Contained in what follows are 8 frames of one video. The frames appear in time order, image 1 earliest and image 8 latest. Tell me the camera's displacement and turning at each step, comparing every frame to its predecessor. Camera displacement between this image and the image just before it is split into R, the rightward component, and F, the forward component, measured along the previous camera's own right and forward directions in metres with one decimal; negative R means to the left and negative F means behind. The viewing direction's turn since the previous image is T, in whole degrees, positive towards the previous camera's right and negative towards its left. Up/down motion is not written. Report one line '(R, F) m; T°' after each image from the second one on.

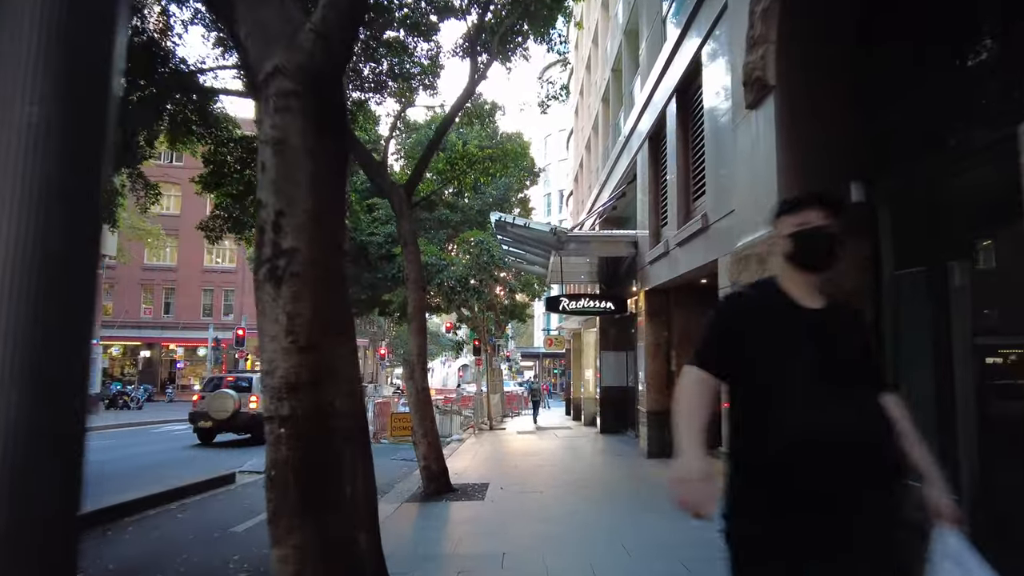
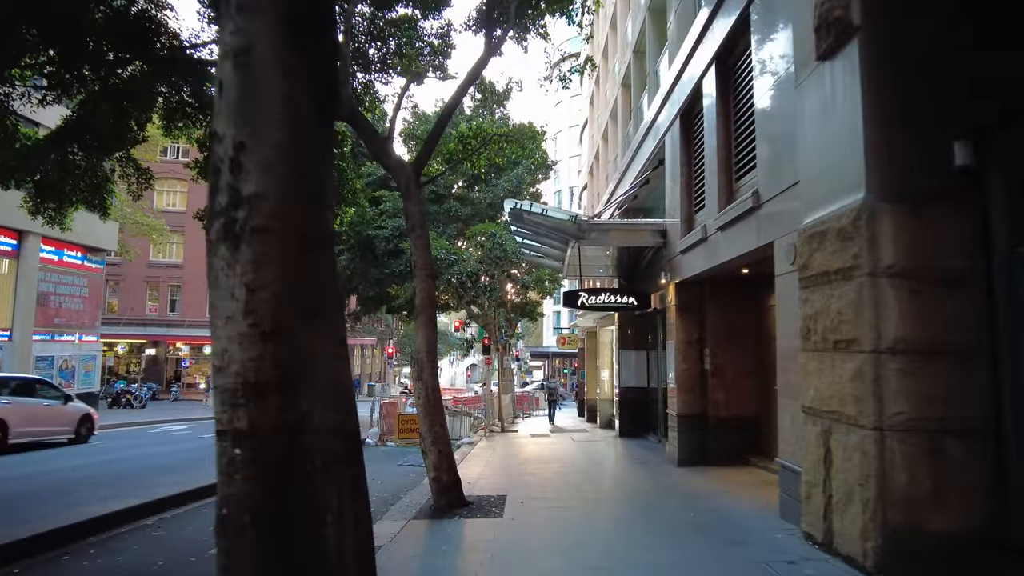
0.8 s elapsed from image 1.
(-0.2, +1.0) m; -1°
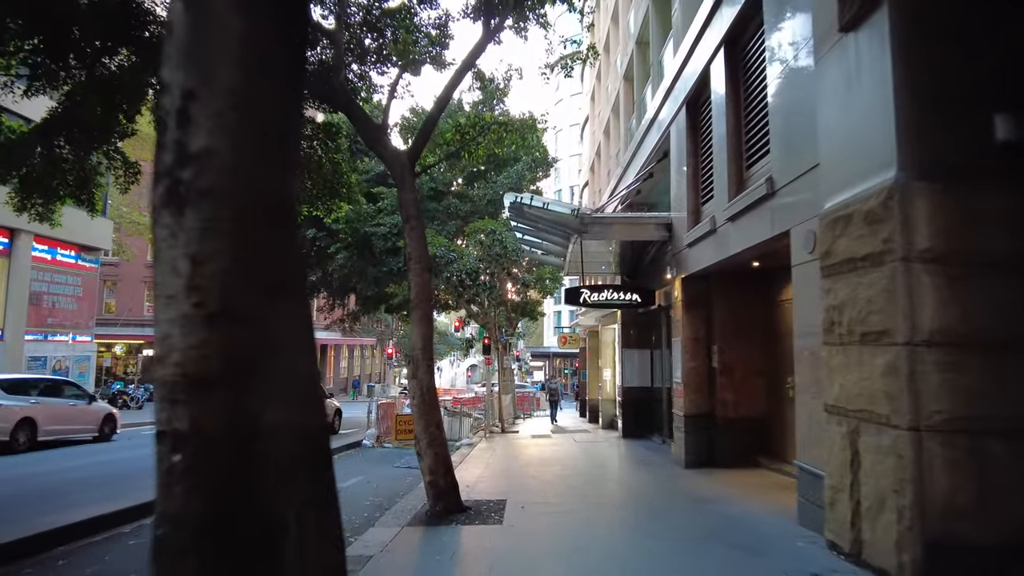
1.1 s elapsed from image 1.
(0.0, +0.4) m; 0°
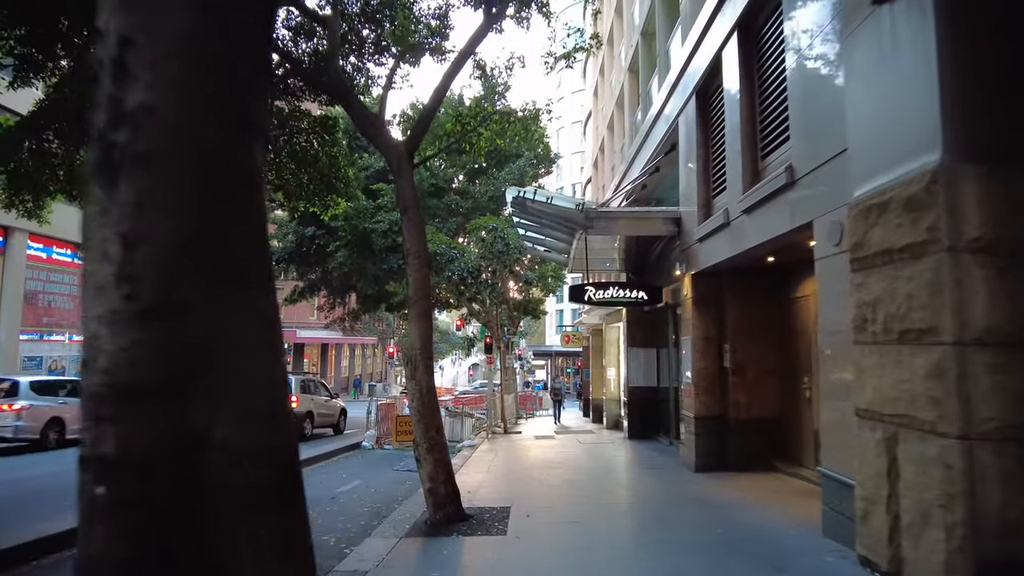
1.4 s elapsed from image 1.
(0.0, +0.4) m; 0°
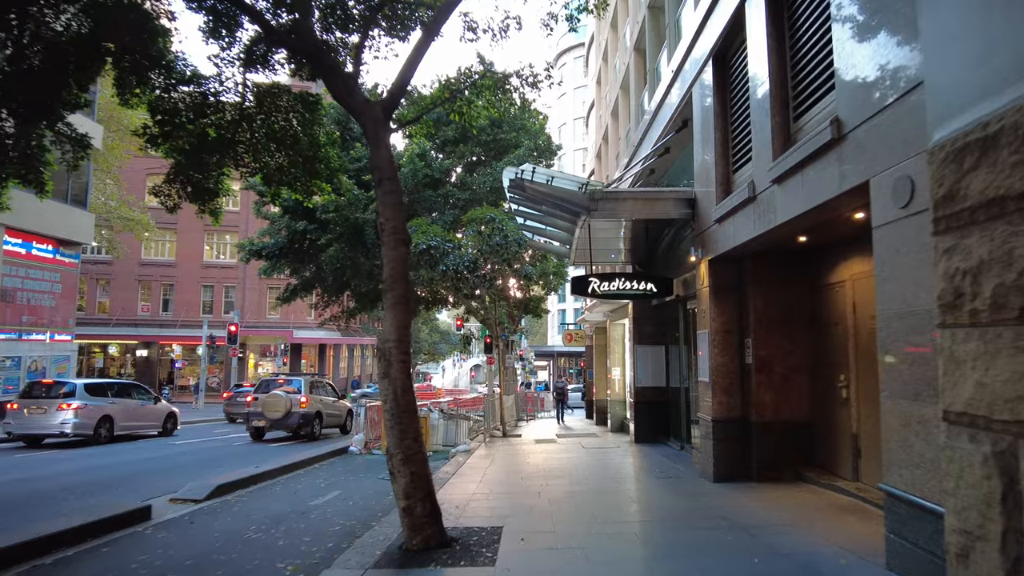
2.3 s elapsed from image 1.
(+0.1, +1.1) m; 0°
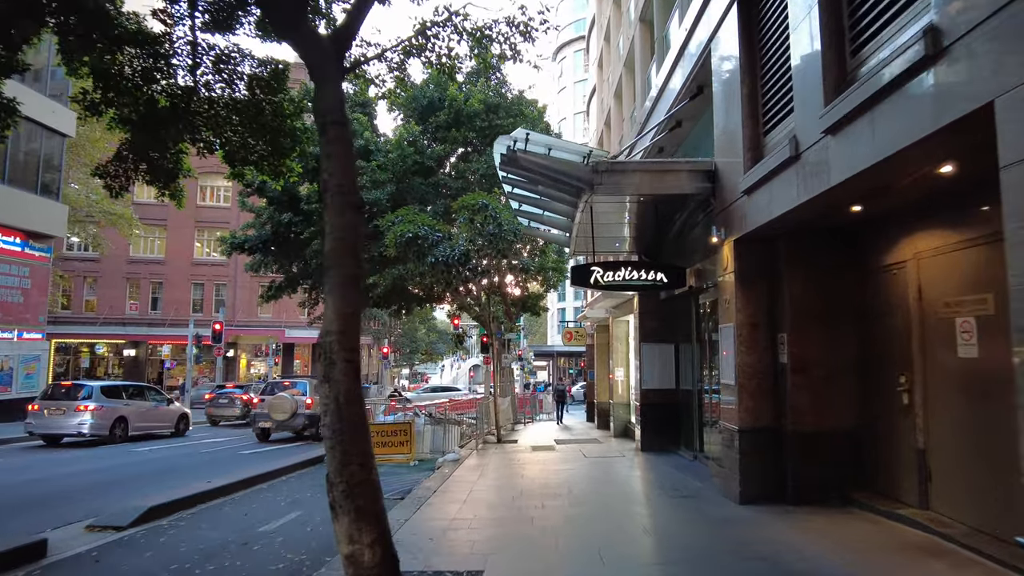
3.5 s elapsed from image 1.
(+0.1, +1.4) m; 0°
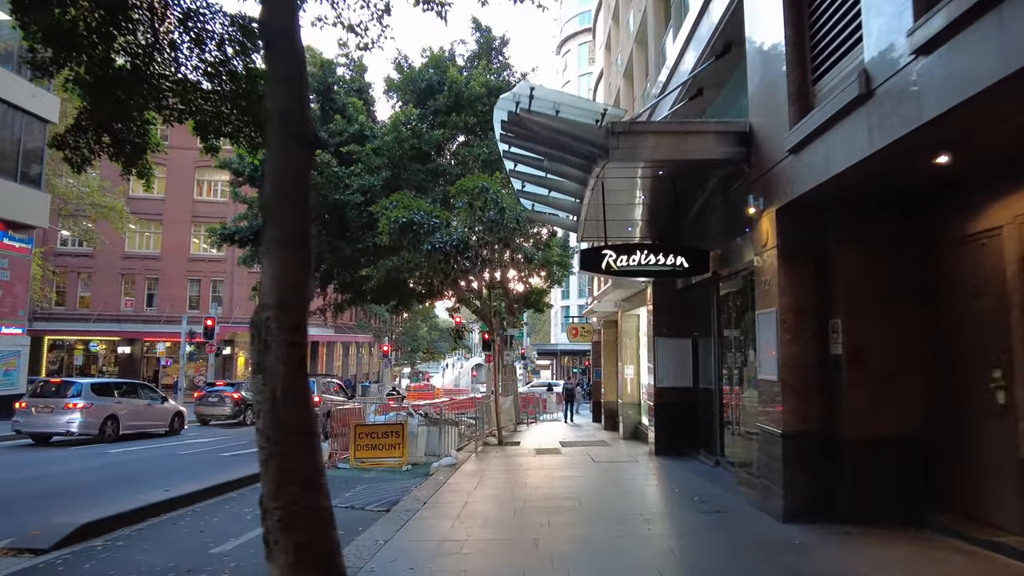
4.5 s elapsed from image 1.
(0.0, +1.2) m; 0°
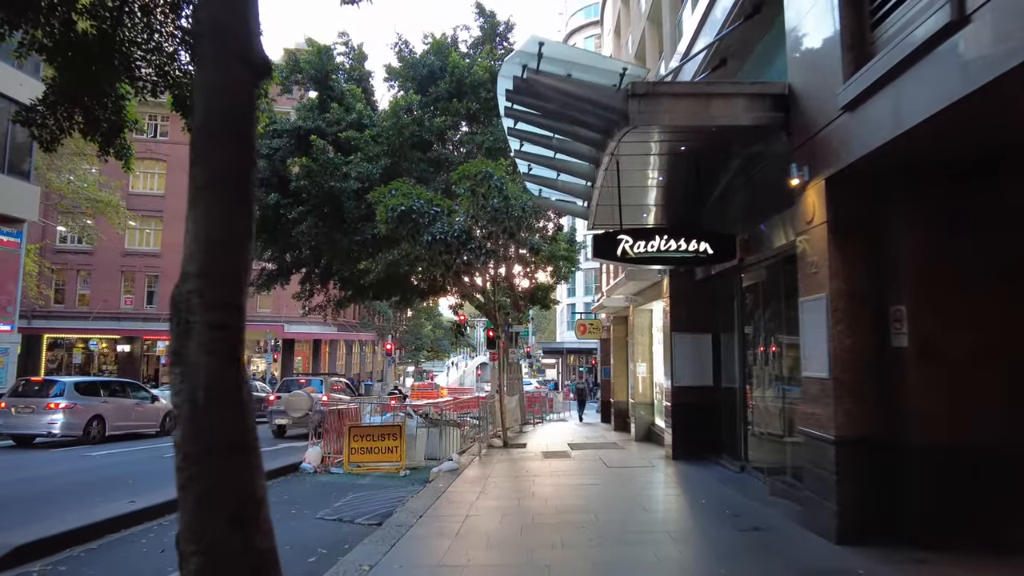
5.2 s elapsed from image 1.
(0.0, +0.9) m; 0°
